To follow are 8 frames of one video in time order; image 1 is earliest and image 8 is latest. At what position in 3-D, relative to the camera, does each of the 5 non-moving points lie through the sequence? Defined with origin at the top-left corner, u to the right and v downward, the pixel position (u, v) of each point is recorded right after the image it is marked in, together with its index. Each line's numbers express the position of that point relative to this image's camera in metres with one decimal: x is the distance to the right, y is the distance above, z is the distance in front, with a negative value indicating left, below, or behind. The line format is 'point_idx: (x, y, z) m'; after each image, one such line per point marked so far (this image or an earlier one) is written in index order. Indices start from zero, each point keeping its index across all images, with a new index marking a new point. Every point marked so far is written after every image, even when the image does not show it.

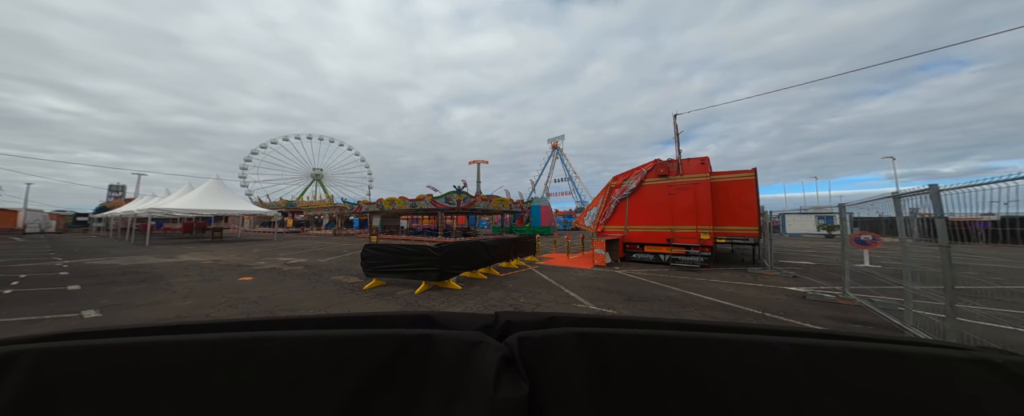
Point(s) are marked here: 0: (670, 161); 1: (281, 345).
0: (+7.4, +2.2, +12.4) m
1: (-1.1, -0.7, +1.3) m
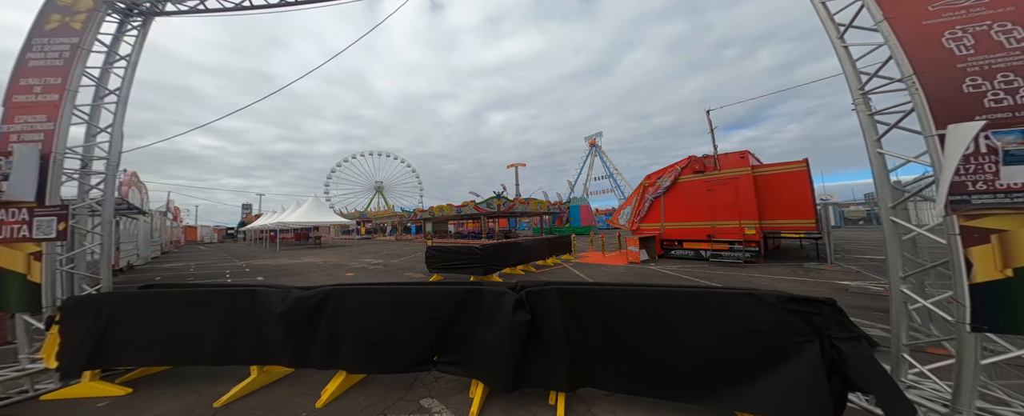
0: (+9.0, +2.4, +12.5) m
1: (-1.0, -0.9, +2.8) m
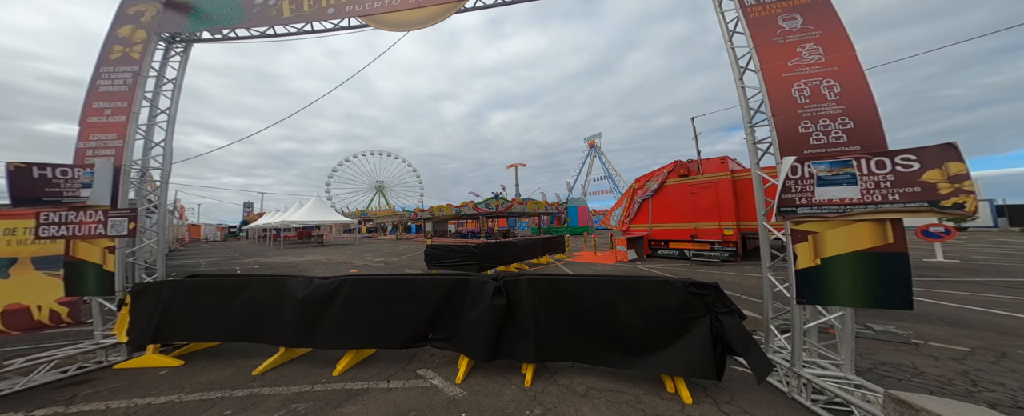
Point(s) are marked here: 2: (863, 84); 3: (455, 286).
0: (+8.7, +2.3, +13.3) m
1: (-1.3, -1.0, +3.6) m
2: (+3.2, +1.1, +2.4) m
3: (-0.7, -1.0, +3.5) m
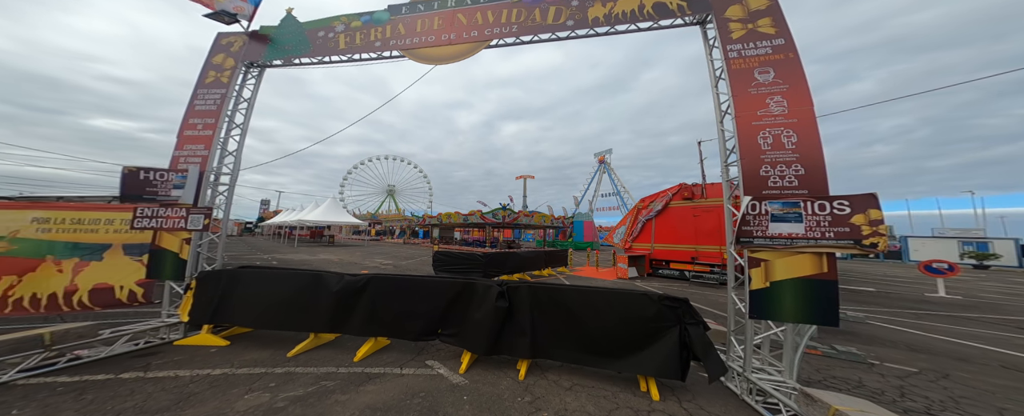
0: (+9.1, +1.2, +13.7) m
1: (-1.2, -1.1, +4.1) m
2: (+3.3, +0.7, +2.9) m
3: (-0.7, -1.2, +4.1) m
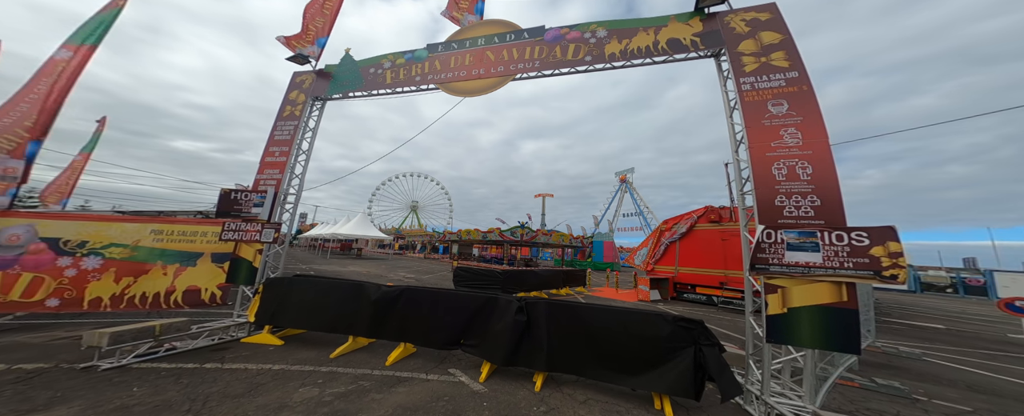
0: (+10.1, +0.1, +13.3) m
1: (-0.9, -1.4, +4.4) m
2: (+3.5, +0.4, +3.0) m
3: (-0.4, -1.5, +4.3) m
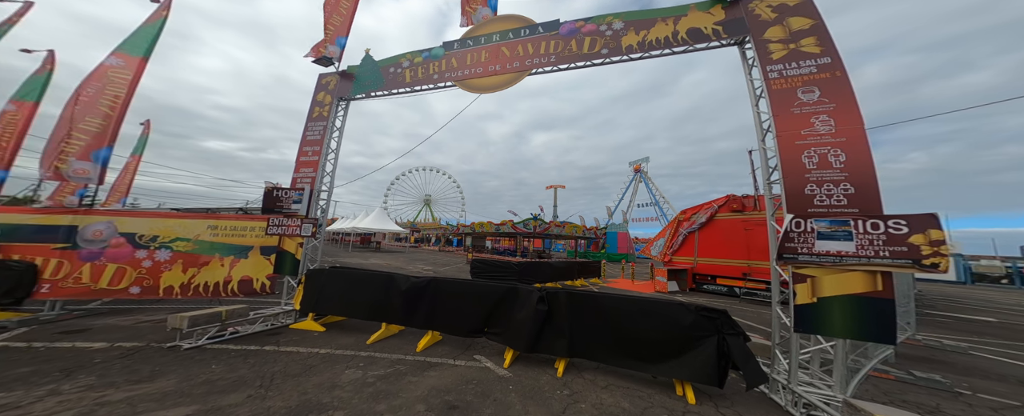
0: (+10.8, +0.6, +13.0) m
1: (-0.6, -1.3, +4.6) m
2: (+3.8, +0.5, +2.9) m
3: (-0.1, -1.4, +4.5) m
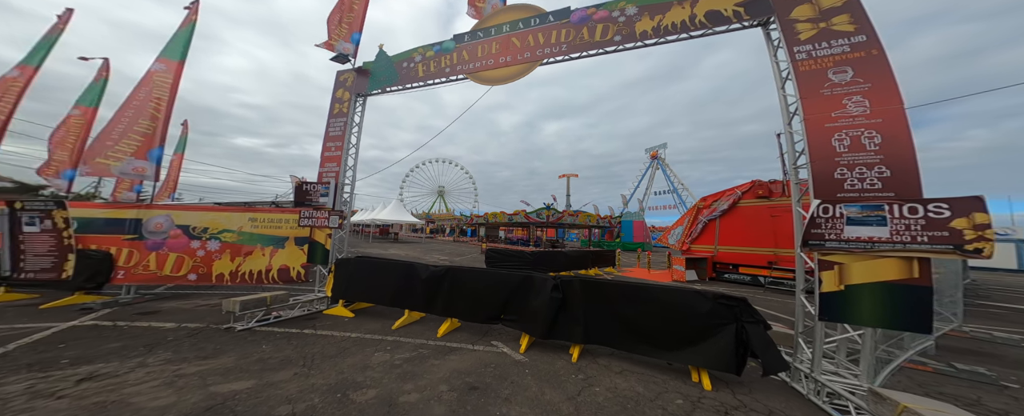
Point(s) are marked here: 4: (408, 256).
0: (+11.5, +1.2, +12.5) m
1: (-0.3, -1.1, +4.7) m
2: (+3.9, +0.7, +2.8) m
3: (+0.2, -1.2, +4.6) m
4: (-6.0, -2.7, +15.9) m
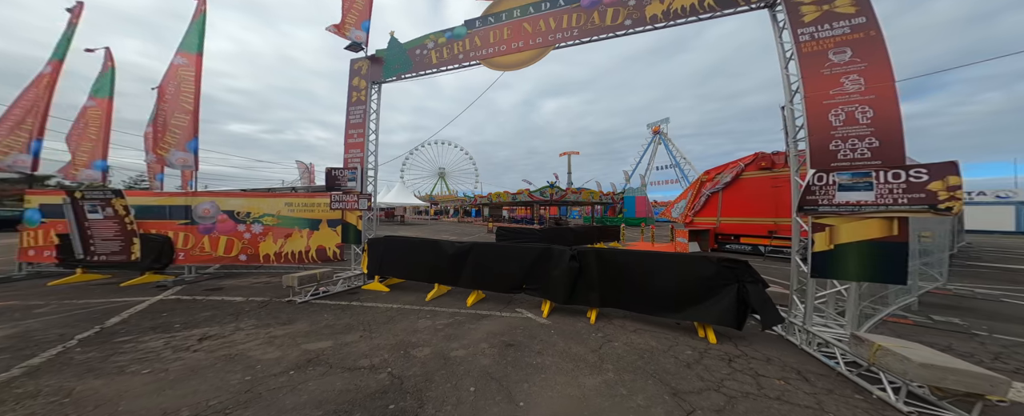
0: (+11.7, +2.5, +12.6) m
1: (0.0, -0.7, +5.1) m
2: (+4.2, +1.1, +3.0) m
3: (+0.5, -0.8, +4.9) m
4: (-5.7, -1.7, +16.3) m
